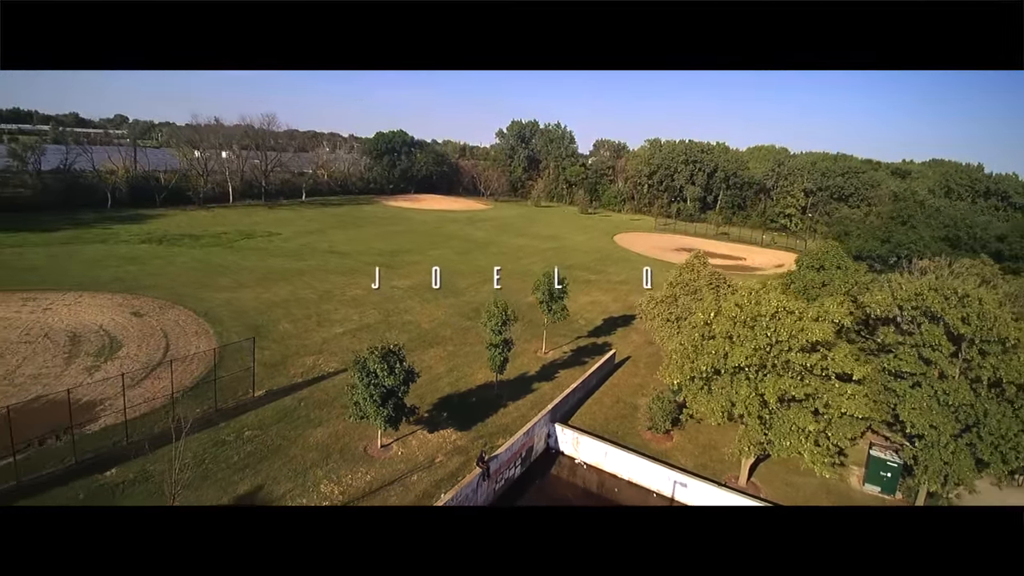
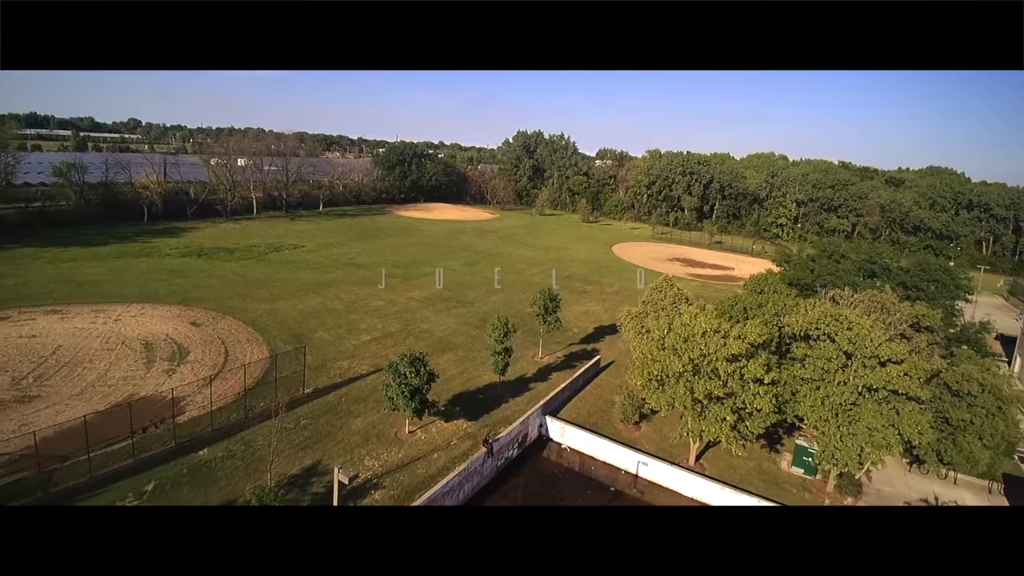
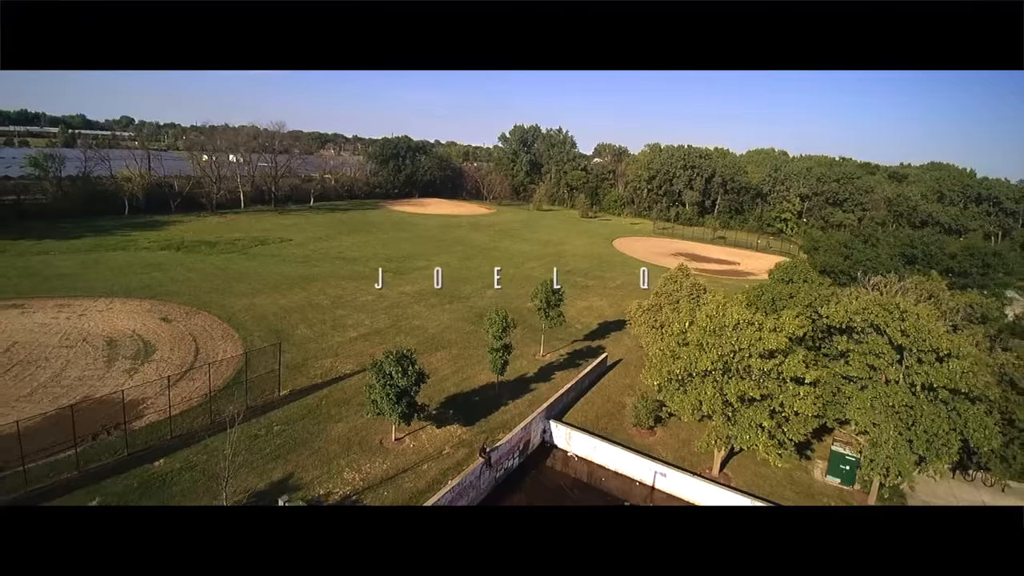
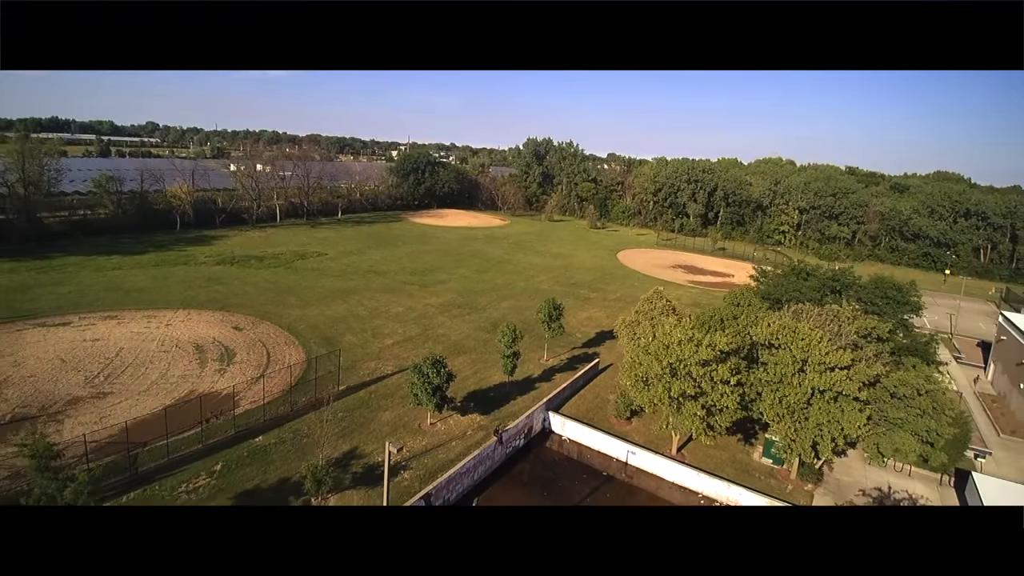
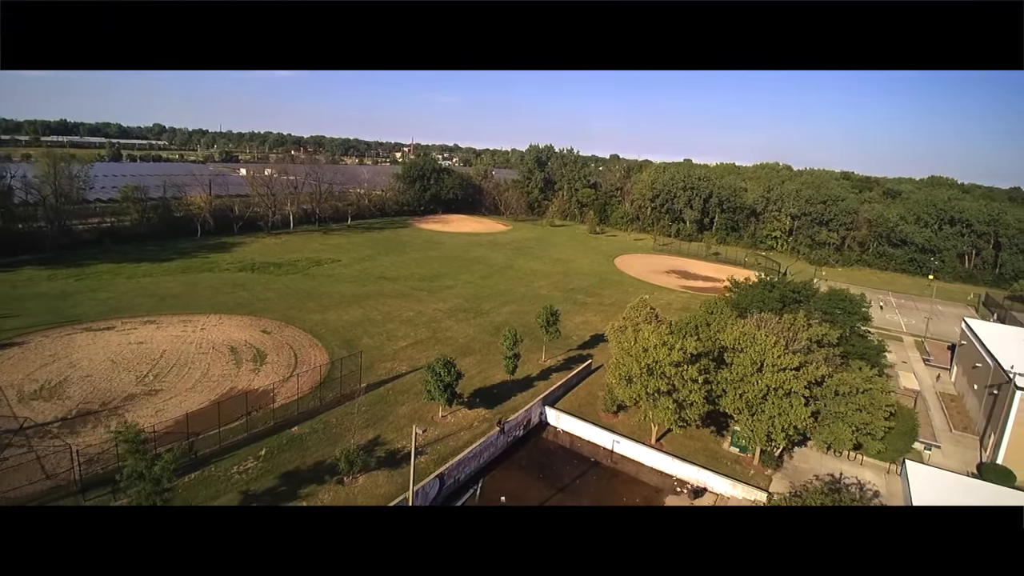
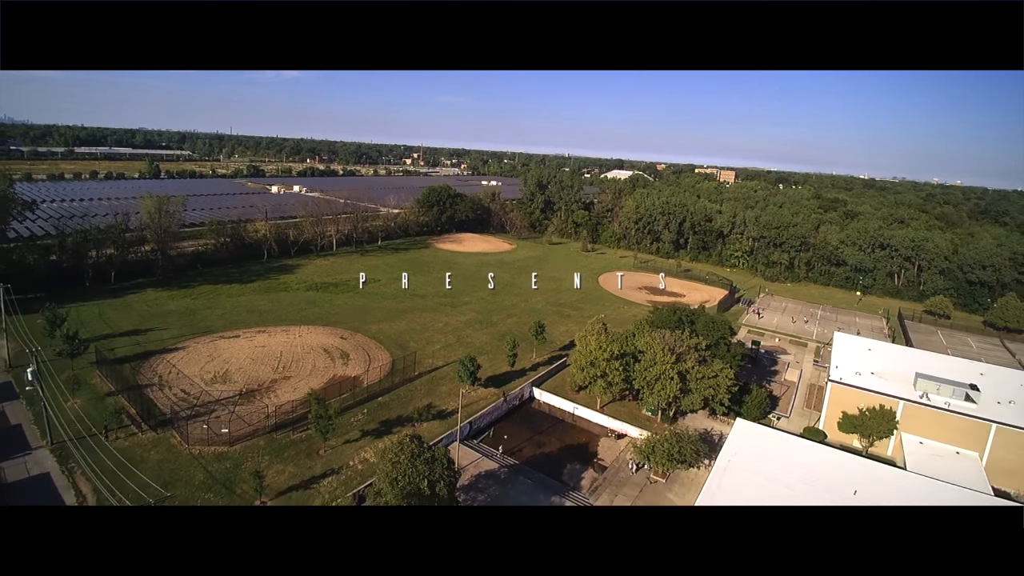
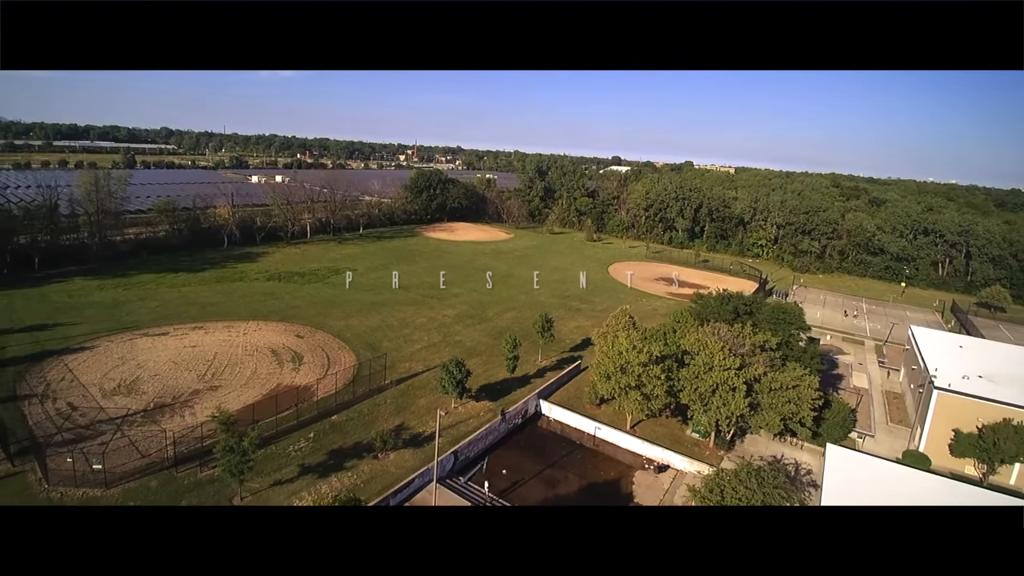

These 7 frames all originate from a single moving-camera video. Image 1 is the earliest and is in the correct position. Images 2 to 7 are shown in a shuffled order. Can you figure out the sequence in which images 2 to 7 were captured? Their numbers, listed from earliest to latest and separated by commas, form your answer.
3, 2, 4, 5, 7, 6
